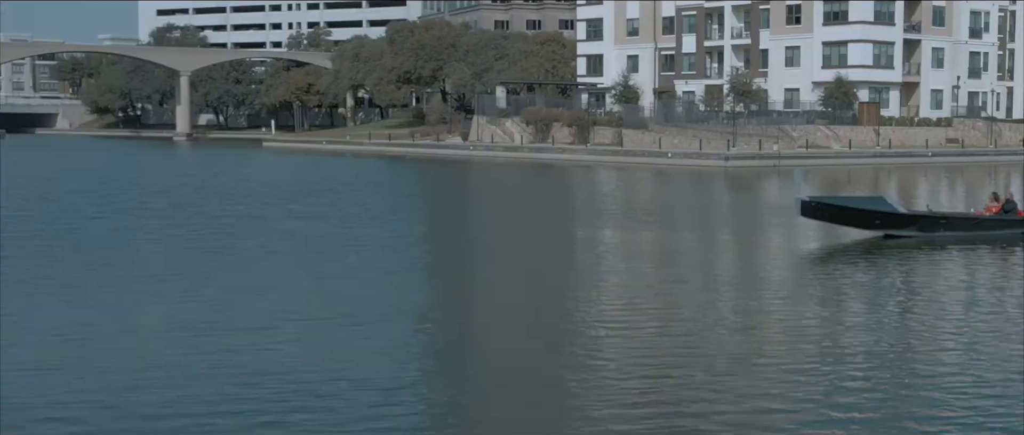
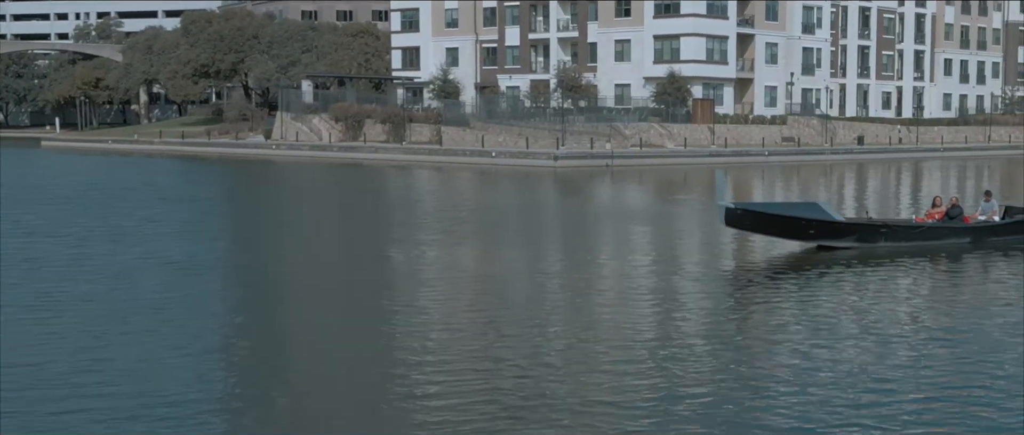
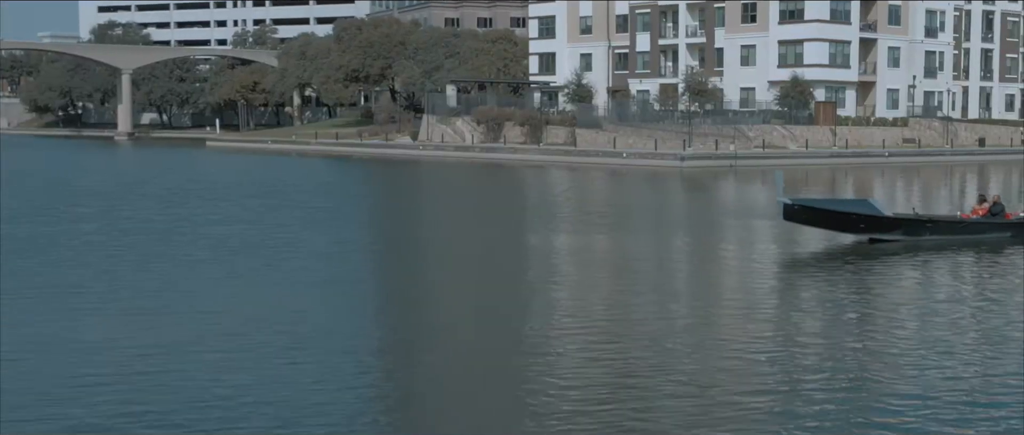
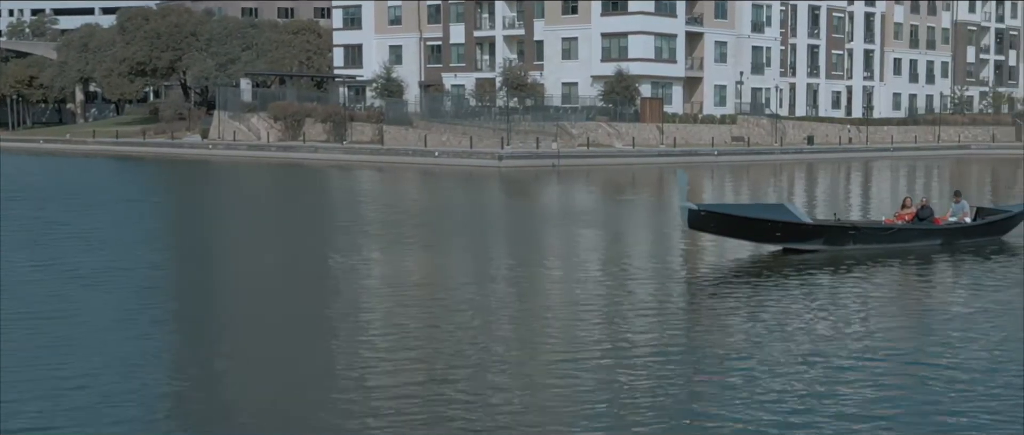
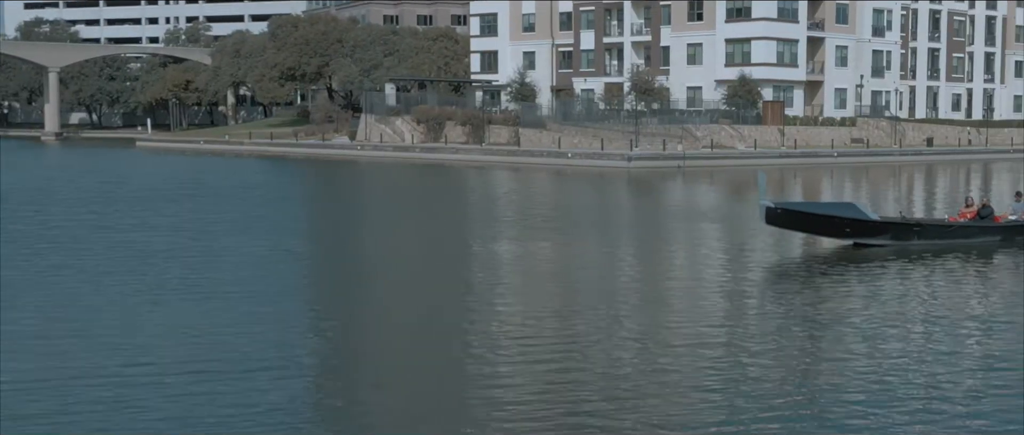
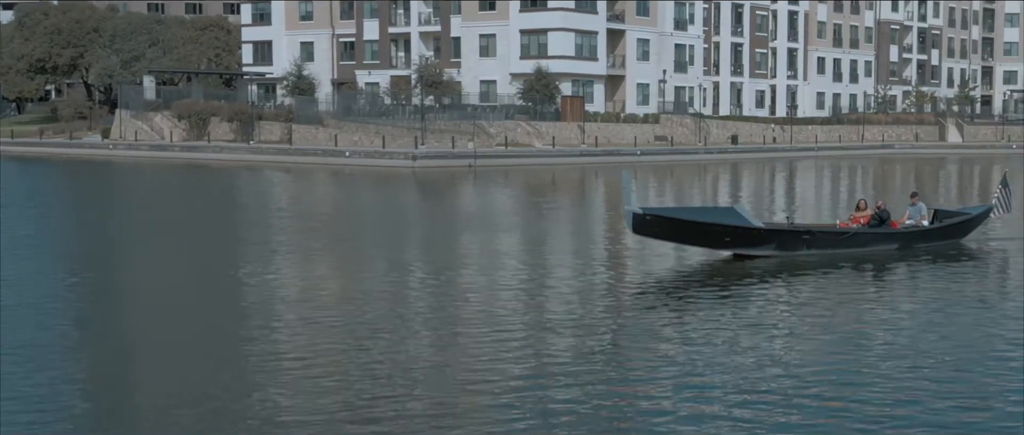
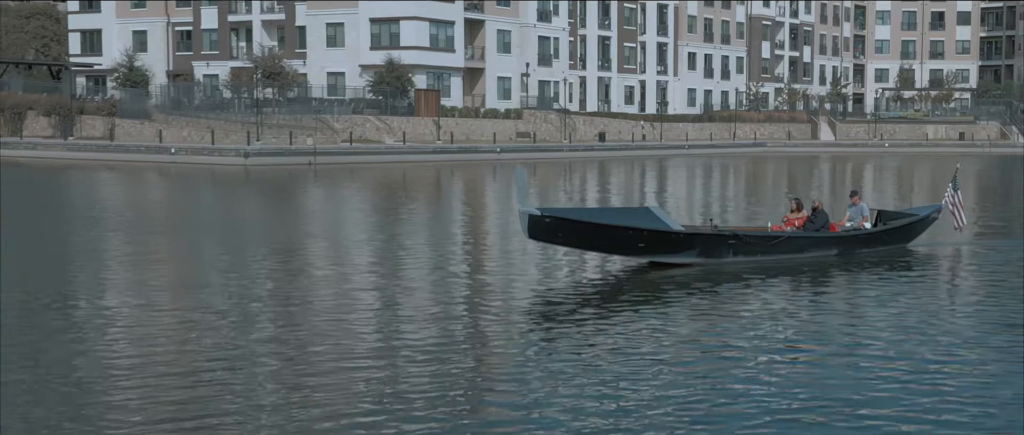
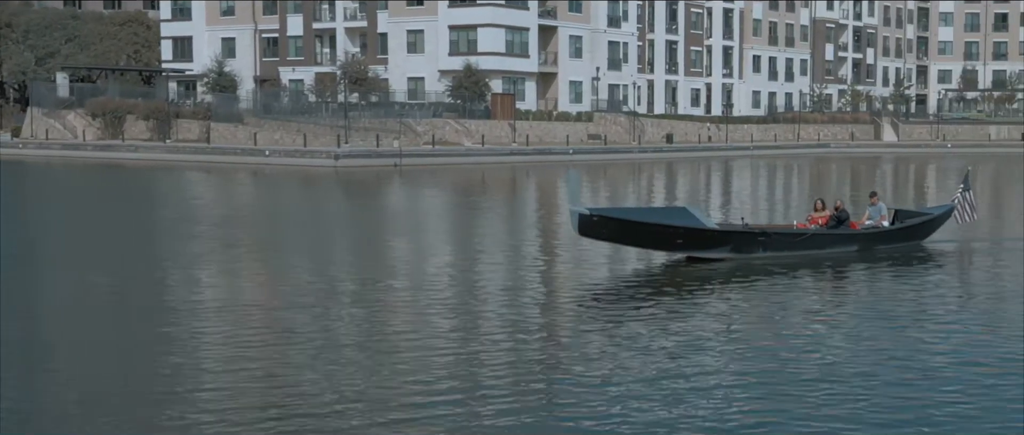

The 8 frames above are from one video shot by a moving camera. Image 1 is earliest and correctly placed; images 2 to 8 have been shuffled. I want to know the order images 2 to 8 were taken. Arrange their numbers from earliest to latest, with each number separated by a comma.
3, 5, 2, 4, 6, 8, 7
